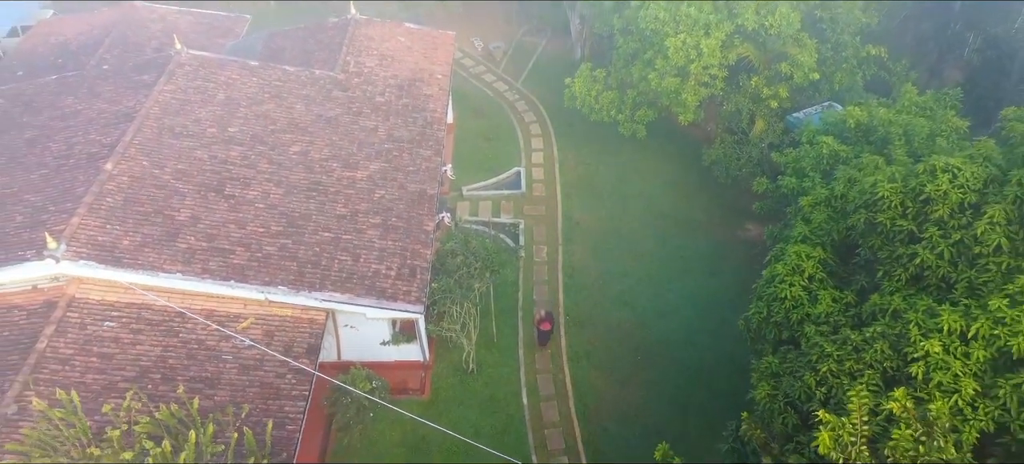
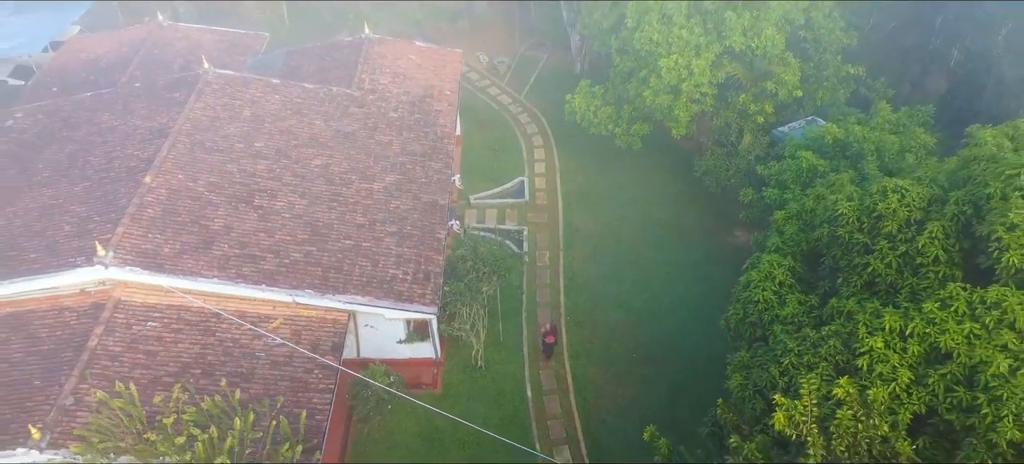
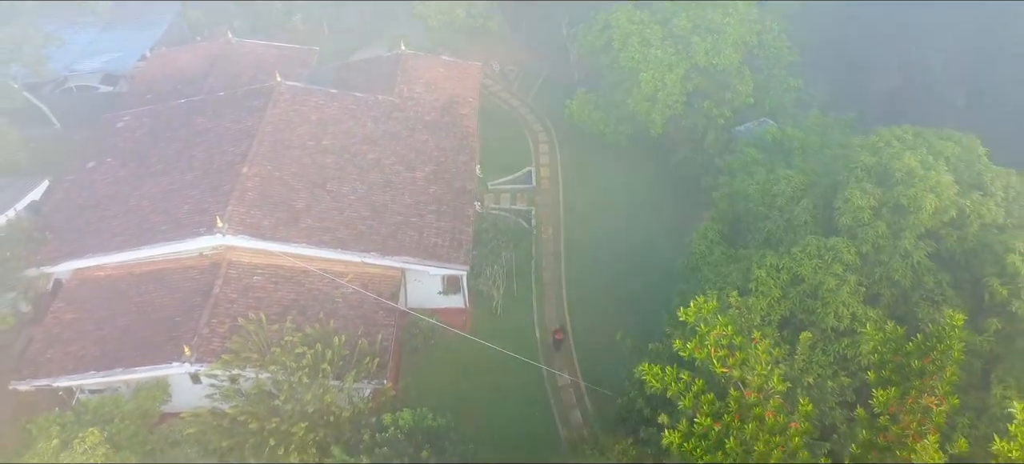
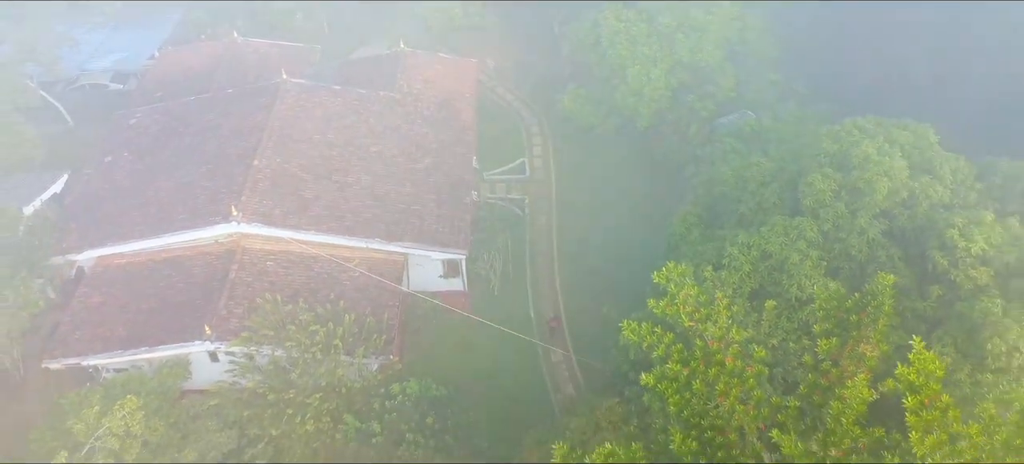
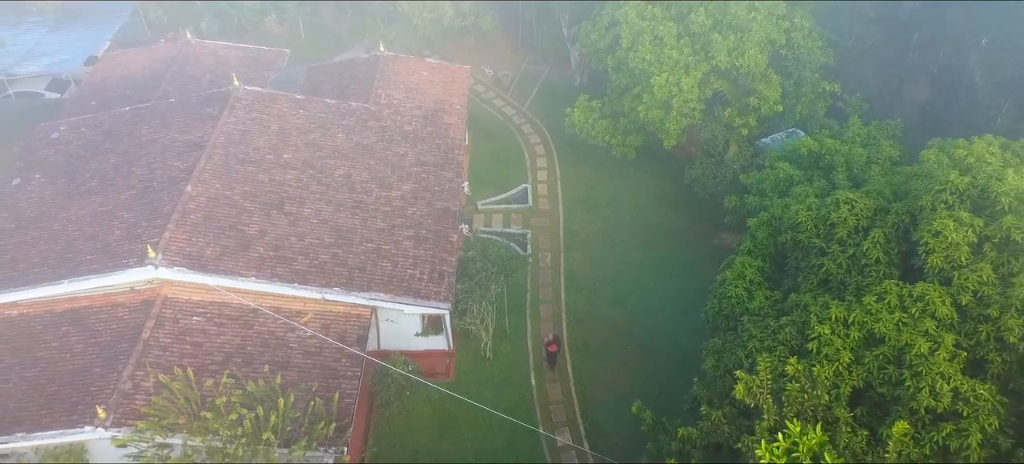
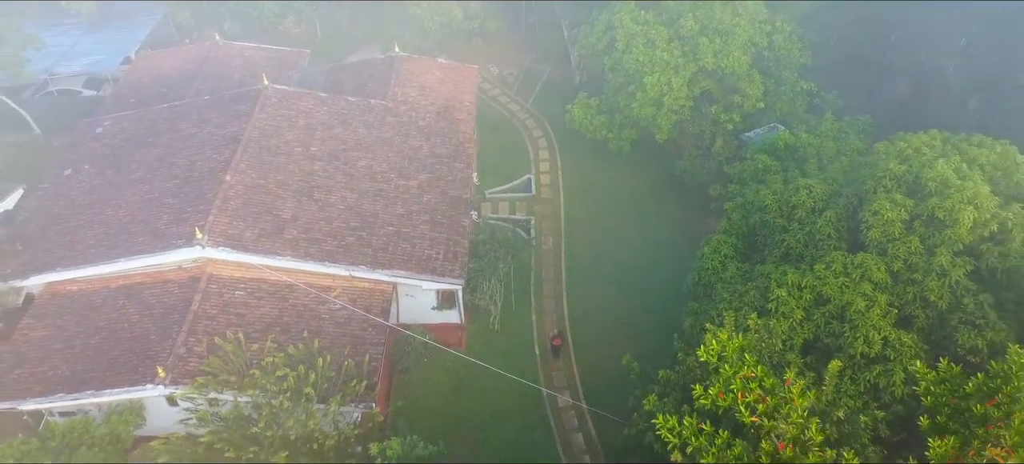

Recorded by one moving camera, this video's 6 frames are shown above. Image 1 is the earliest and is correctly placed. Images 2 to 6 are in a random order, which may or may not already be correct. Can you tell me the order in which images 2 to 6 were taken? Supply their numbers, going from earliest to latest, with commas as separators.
2, 5, 6, 3, 4
